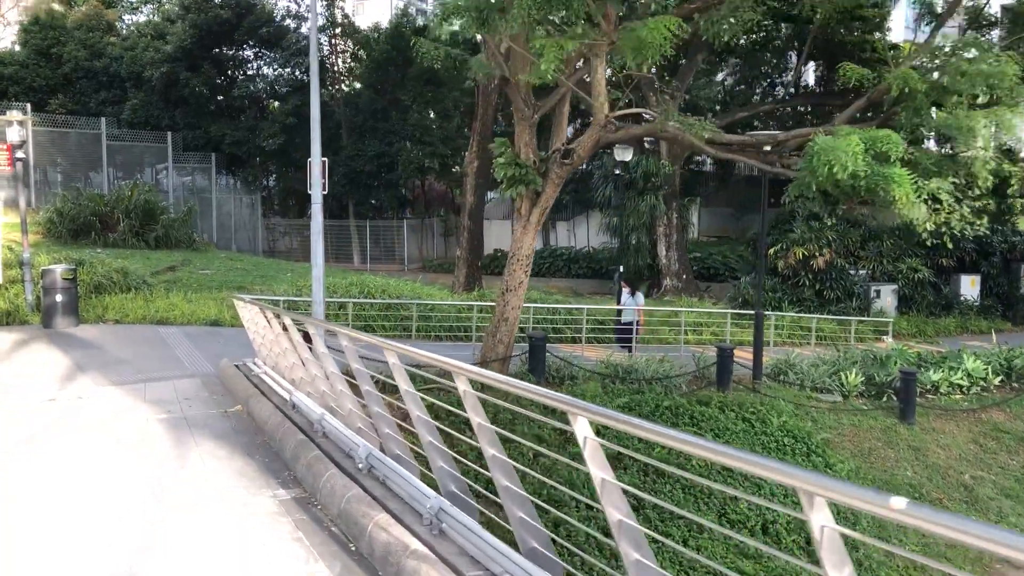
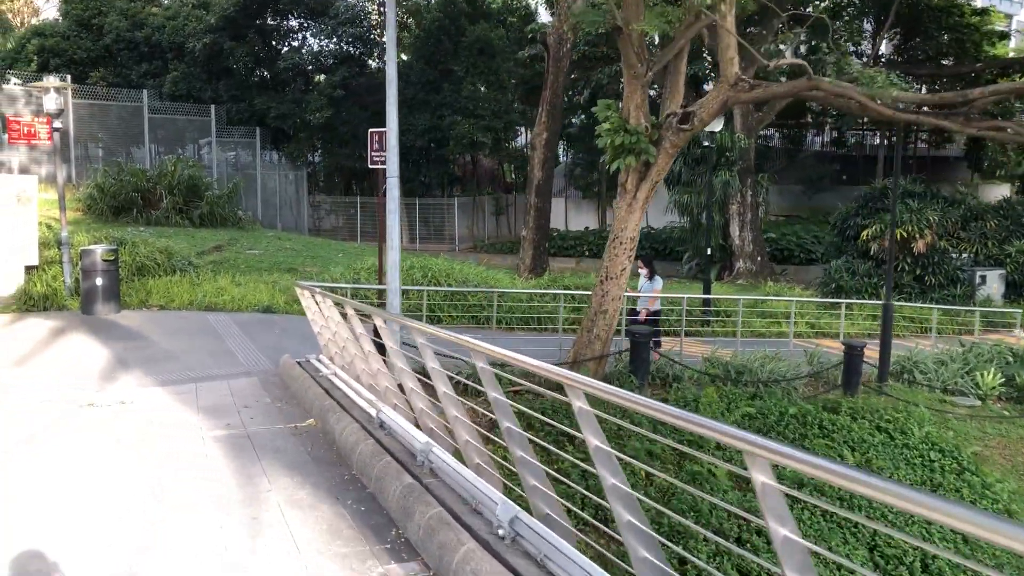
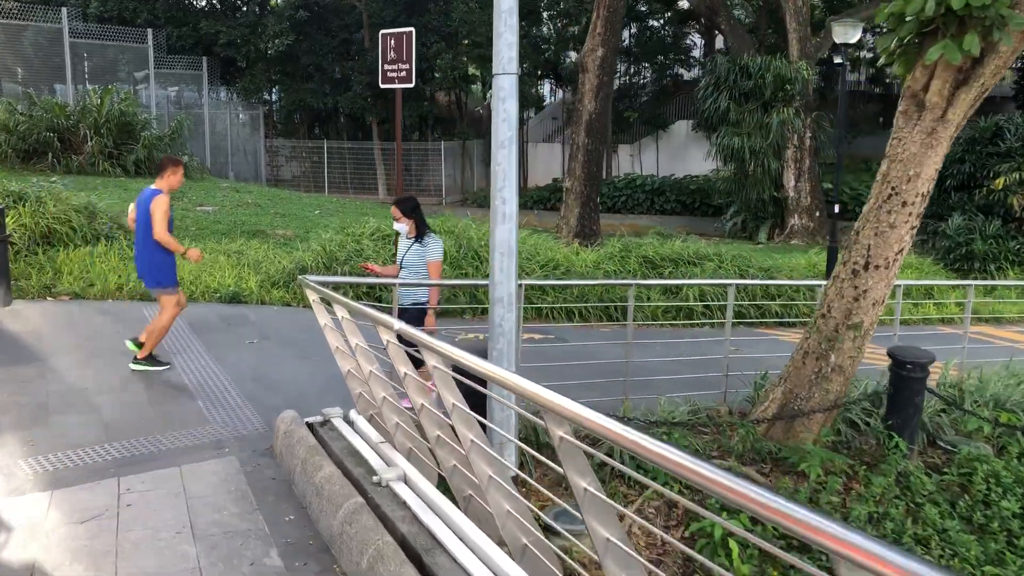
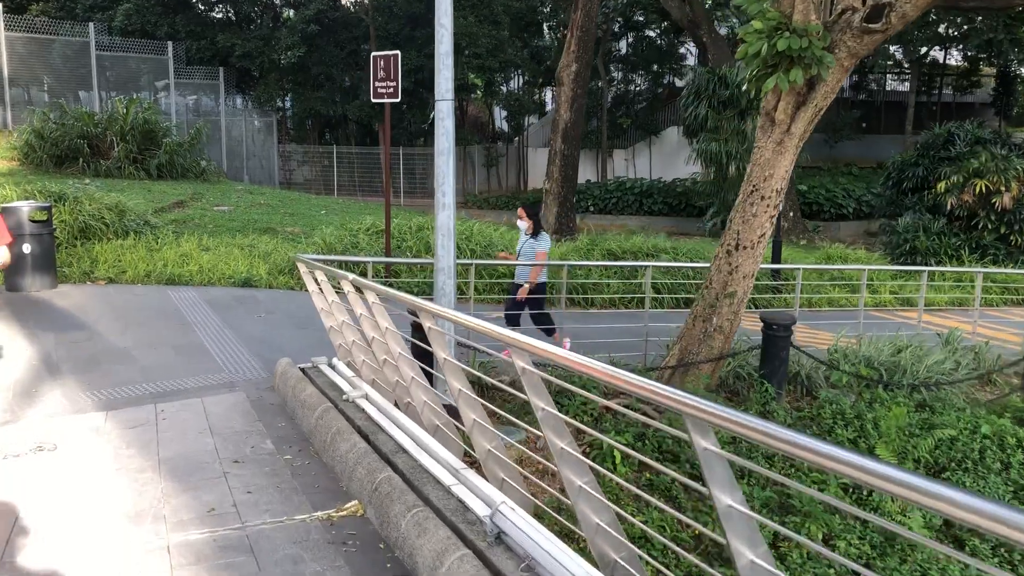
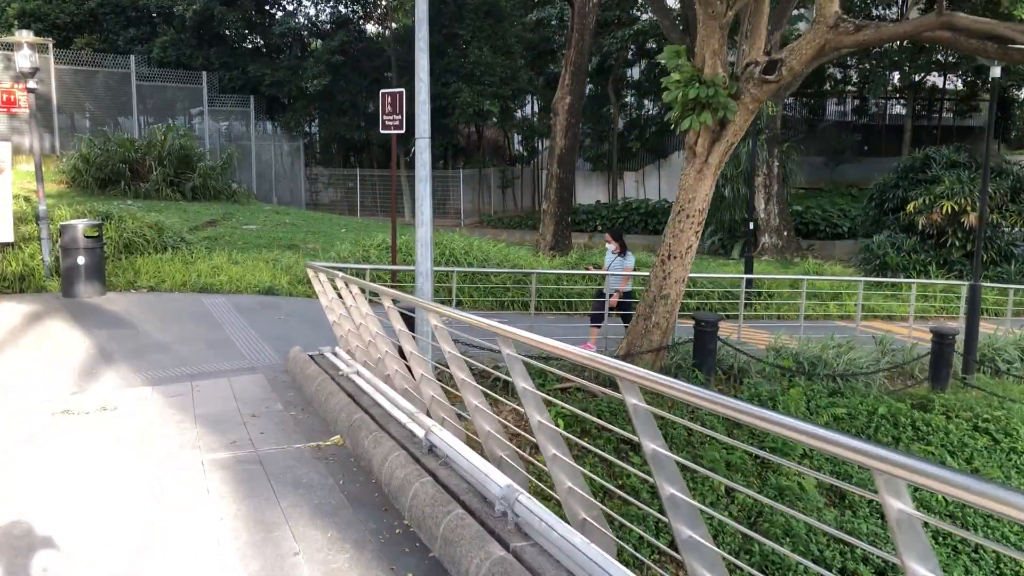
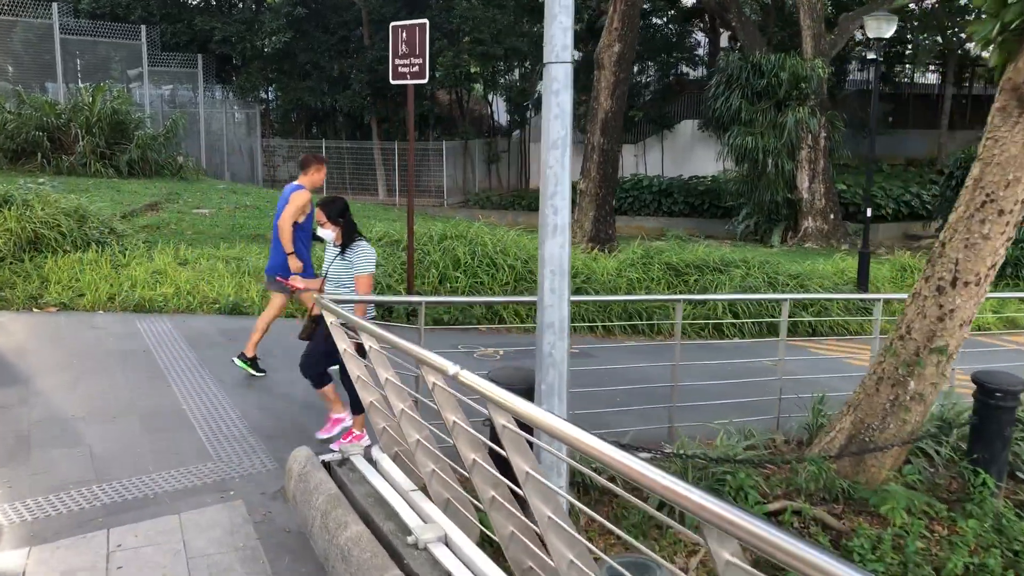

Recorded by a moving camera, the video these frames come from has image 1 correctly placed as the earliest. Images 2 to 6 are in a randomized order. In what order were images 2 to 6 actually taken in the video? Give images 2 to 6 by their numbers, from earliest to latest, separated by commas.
2, 5, 4, 3, 6
